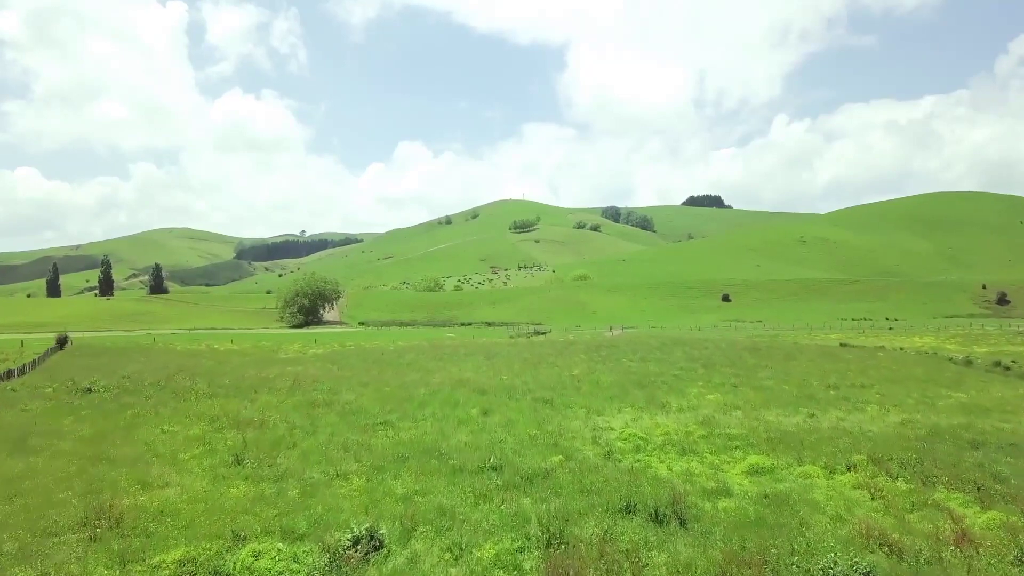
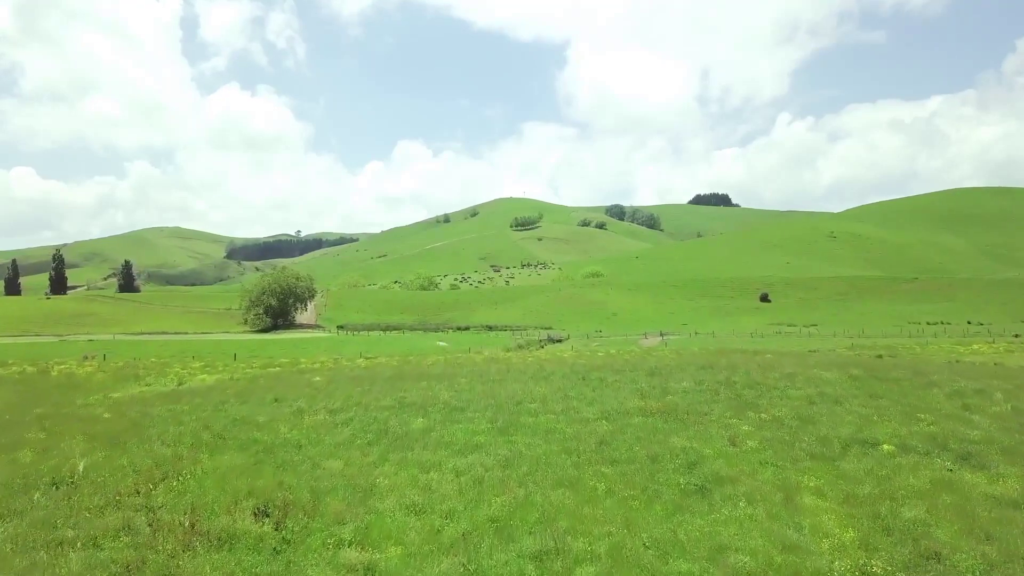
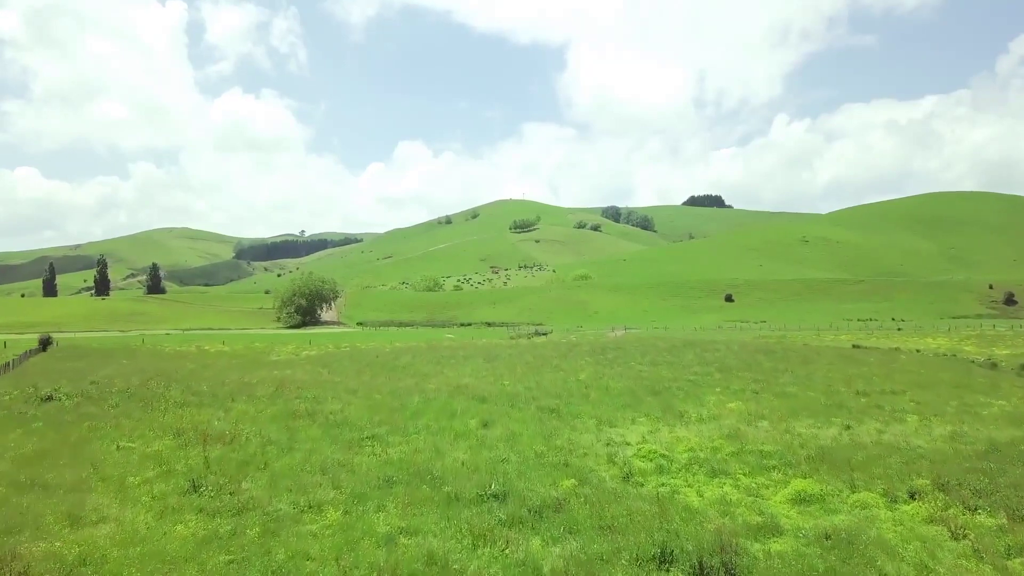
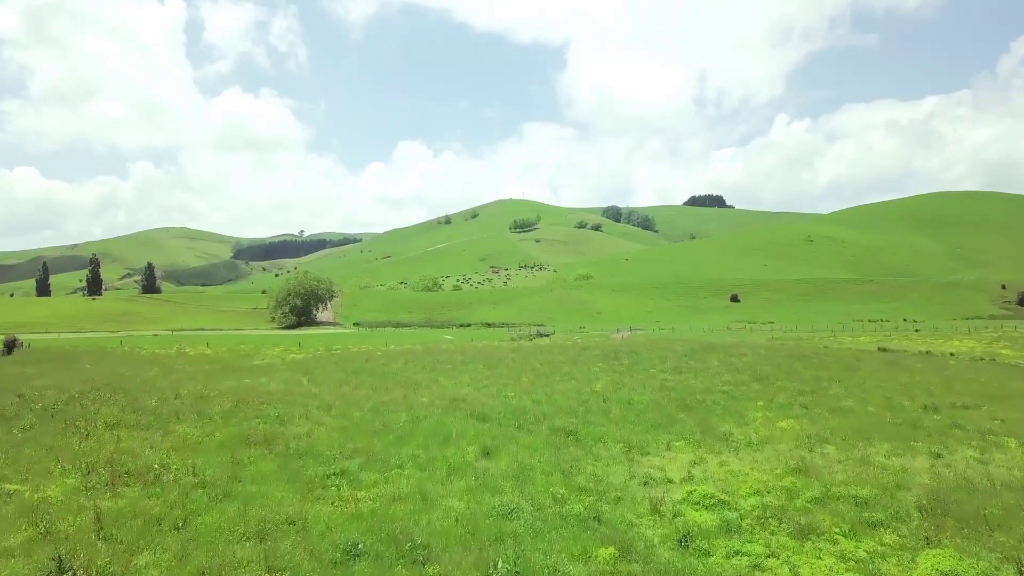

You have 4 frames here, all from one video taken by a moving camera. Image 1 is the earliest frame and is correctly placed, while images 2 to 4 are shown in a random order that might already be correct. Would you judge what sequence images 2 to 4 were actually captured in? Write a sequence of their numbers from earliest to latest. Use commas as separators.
3, 4, 2
